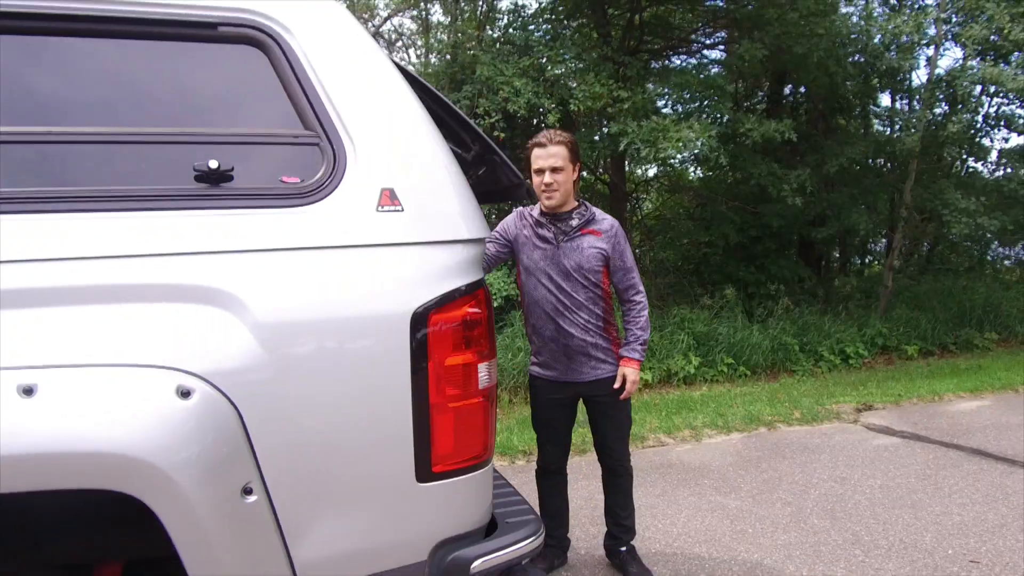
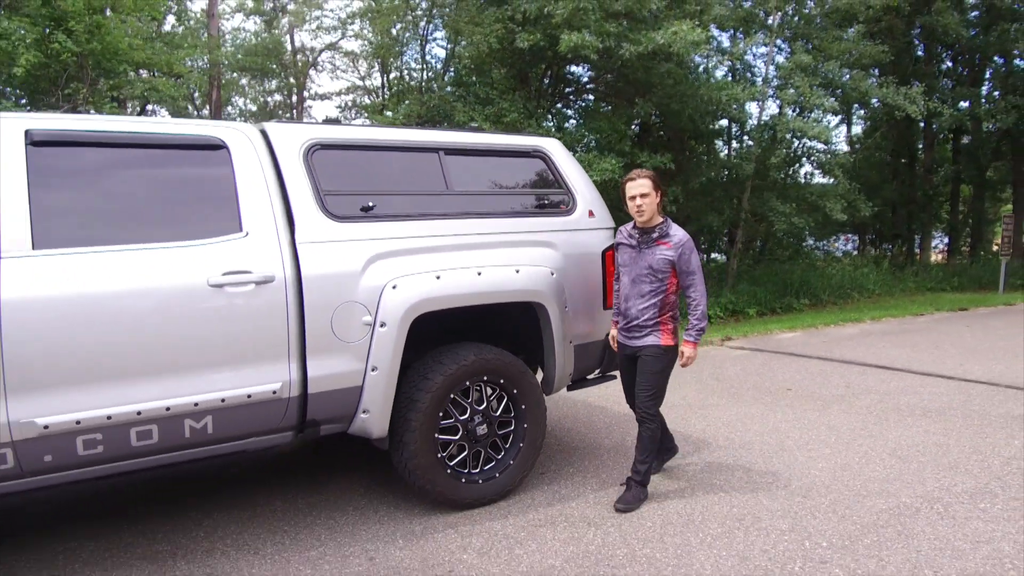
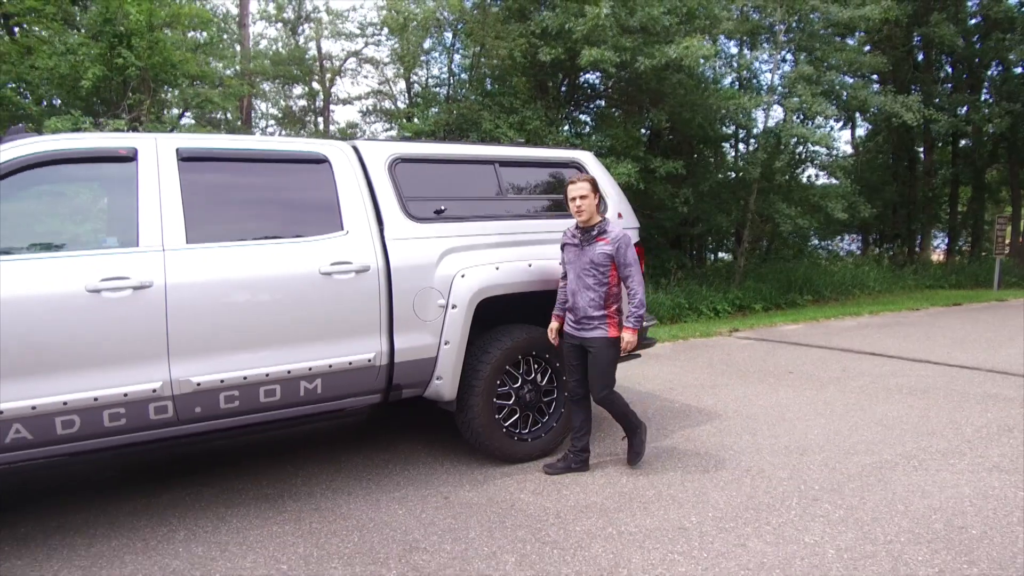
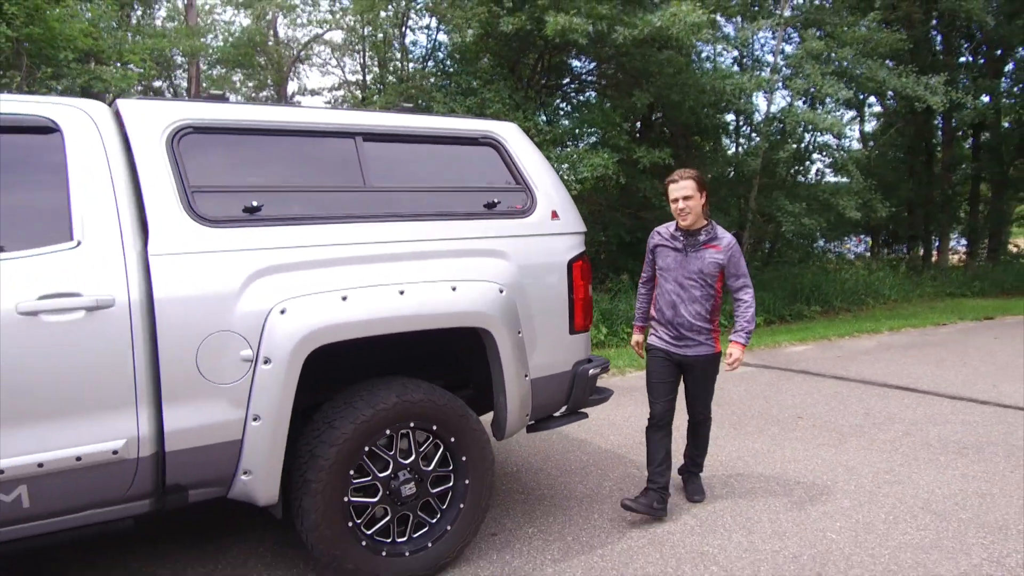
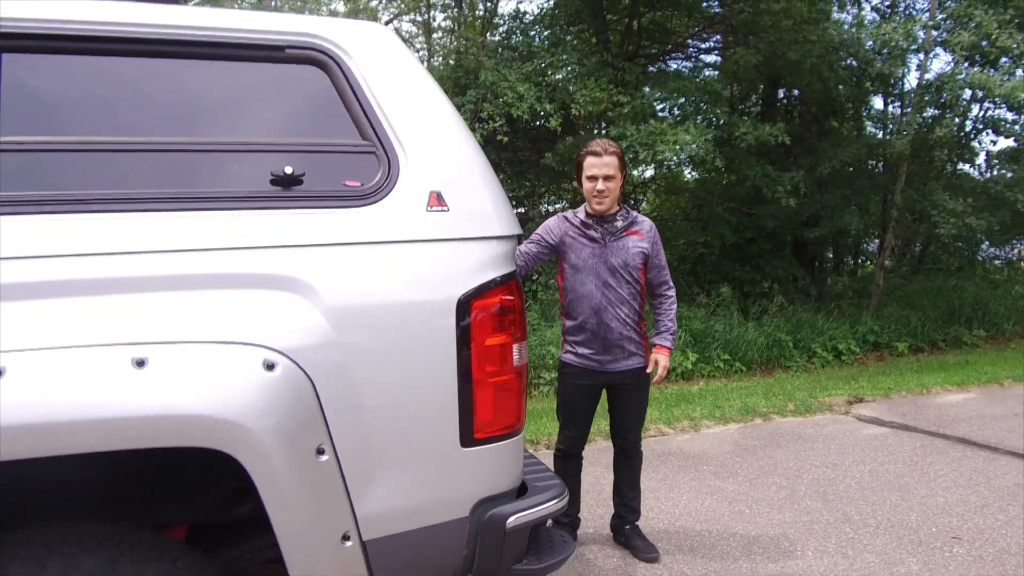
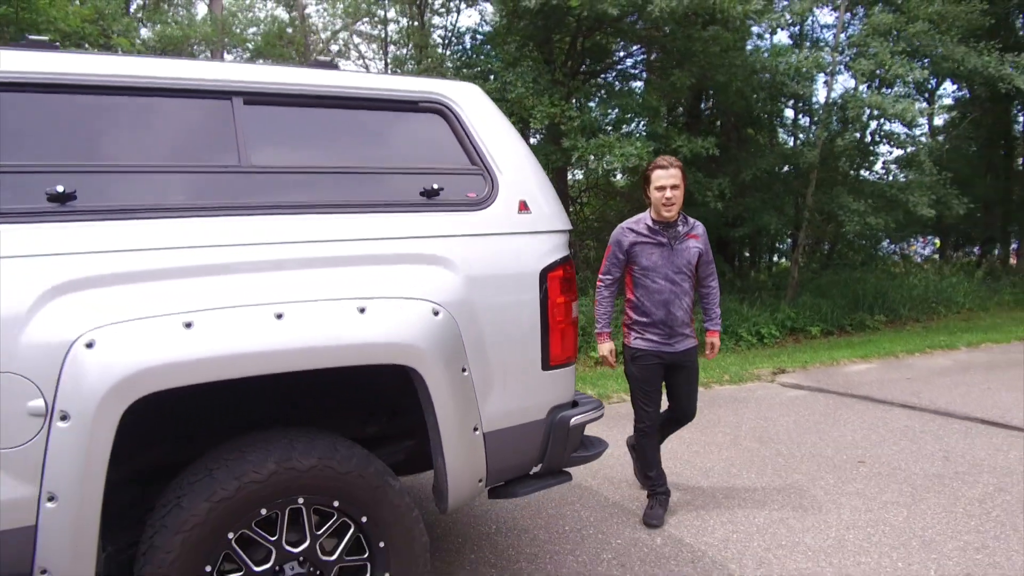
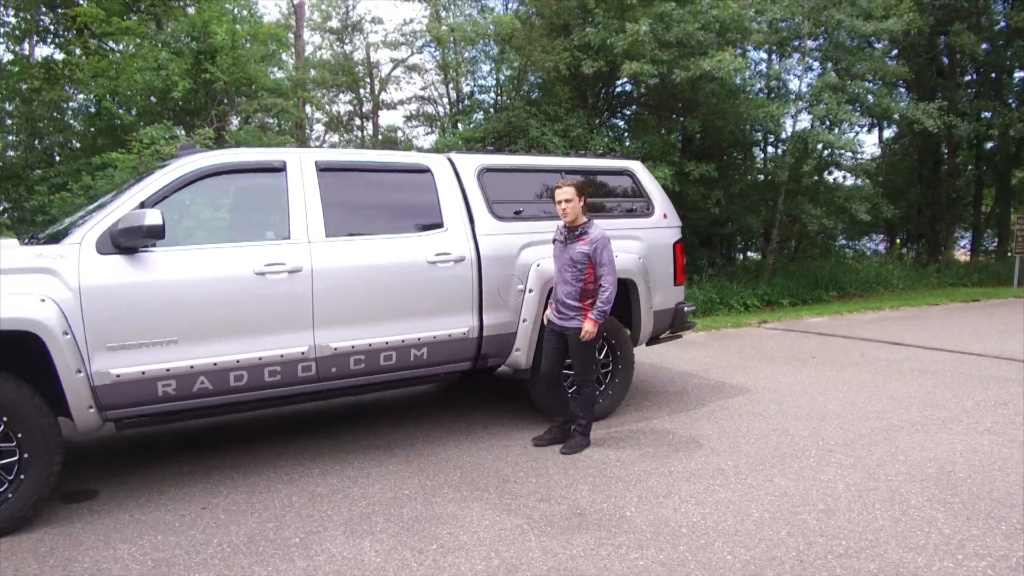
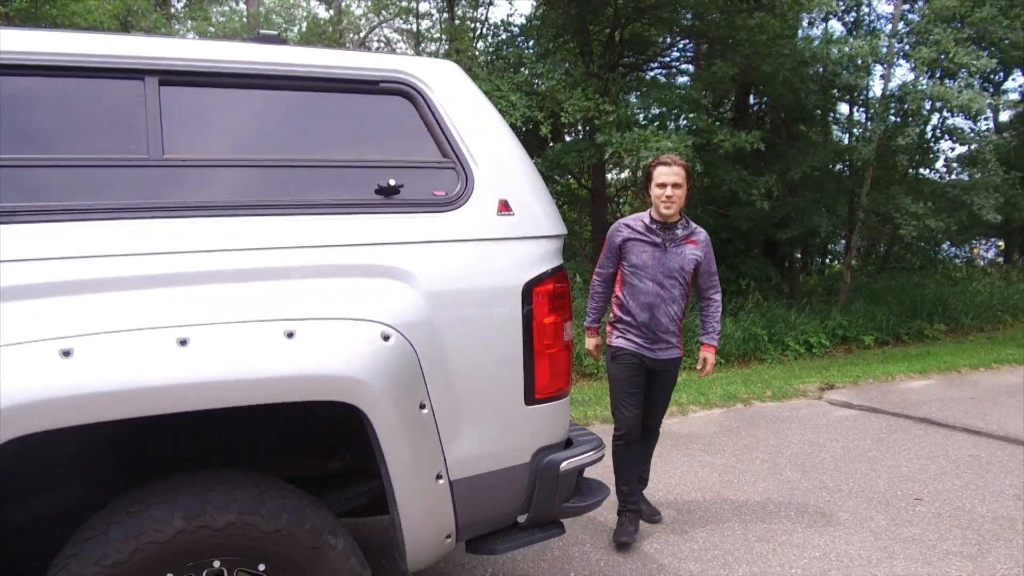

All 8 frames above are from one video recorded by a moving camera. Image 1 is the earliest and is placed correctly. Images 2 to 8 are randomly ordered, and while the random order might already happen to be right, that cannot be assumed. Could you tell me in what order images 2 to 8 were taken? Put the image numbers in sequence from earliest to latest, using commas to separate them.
5, 8, 6, 4, 2, 3, 7
